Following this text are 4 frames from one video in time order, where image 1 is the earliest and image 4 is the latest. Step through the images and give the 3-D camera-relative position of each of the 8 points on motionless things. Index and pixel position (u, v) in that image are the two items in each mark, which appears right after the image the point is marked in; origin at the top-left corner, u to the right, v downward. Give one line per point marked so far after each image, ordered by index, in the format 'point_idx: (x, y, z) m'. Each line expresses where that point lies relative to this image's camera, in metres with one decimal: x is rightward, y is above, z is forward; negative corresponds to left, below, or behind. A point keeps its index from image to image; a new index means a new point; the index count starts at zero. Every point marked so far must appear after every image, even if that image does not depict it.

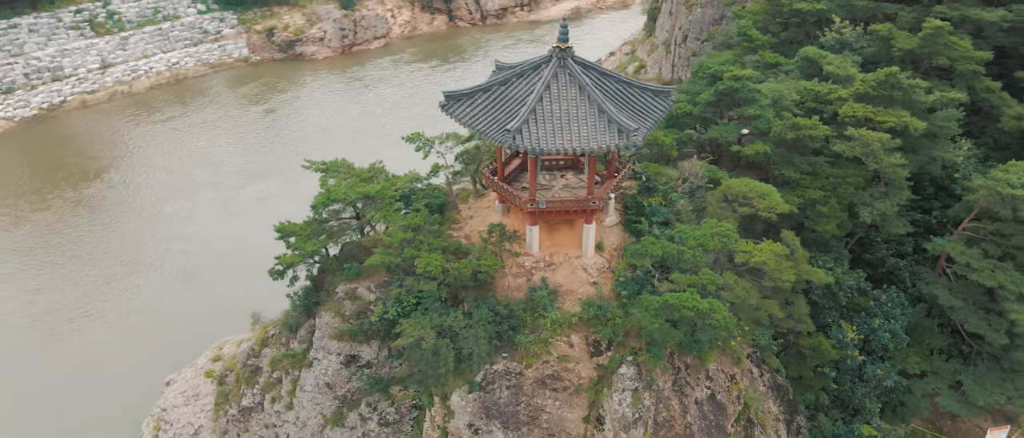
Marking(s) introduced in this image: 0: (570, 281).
0: (+1.6, -1.7, +19.8) m
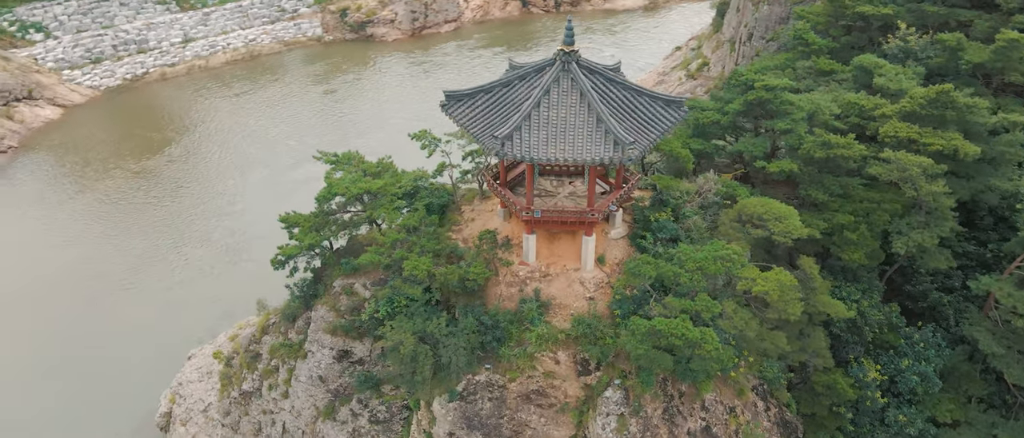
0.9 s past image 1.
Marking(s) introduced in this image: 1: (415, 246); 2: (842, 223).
0: (+1.4, -2.0, +19.0) m
1: (-2.6, -0.7, +19.0) m
2: (+8.9, -0.1, +19.5) m
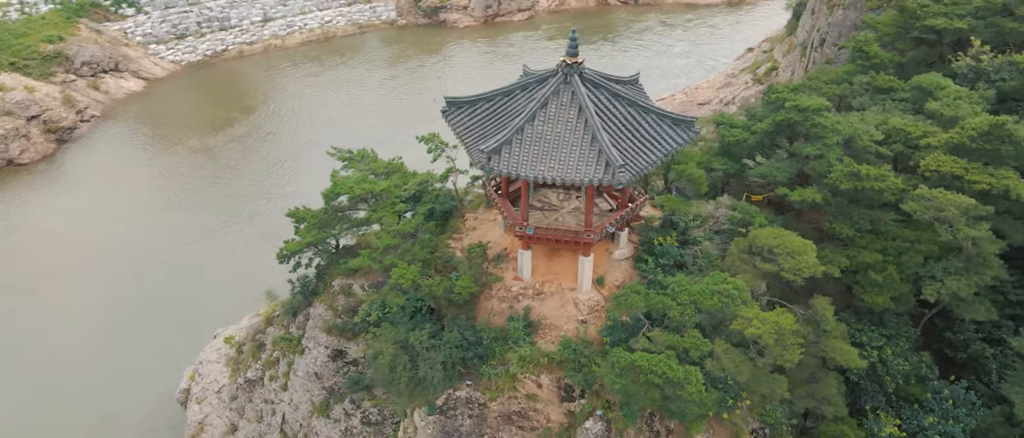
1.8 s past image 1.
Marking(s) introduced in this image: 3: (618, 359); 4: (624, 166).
0: (+1.2, -2.4, +18.2) m
1: (-2.7, -0.9, +18.7) m
2: (+8.8, -1.1, +17.8) m
3: (+2.4, -3.1, +15.8) m
4: (+2.4, +1.2, +15.5) m
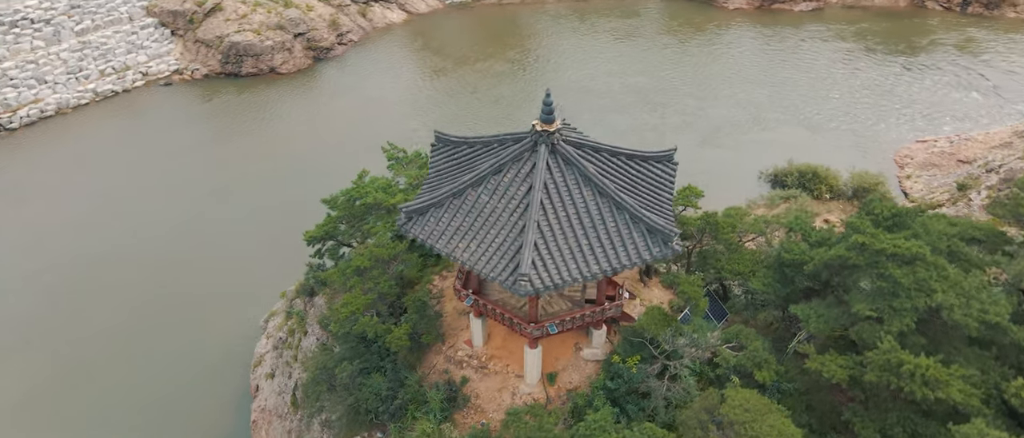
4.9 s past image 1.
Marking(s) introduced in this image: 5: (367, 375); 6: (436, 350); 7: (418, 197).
0: (-0.5, -4.0, +16.1) m
1: (-3.4, -1.5, +17.8) m
2: (+6.4, -4.7, +12.8) m
3: (-0.5, -5.0, +13.6) m
4: (+0.4, -0.9, +12.7) m
5: (-3.4, -3.7, +17.1) m
6: (-1.8, -3.1, +17.3) m
7: (-2.0, +0.4, +14.8) m
